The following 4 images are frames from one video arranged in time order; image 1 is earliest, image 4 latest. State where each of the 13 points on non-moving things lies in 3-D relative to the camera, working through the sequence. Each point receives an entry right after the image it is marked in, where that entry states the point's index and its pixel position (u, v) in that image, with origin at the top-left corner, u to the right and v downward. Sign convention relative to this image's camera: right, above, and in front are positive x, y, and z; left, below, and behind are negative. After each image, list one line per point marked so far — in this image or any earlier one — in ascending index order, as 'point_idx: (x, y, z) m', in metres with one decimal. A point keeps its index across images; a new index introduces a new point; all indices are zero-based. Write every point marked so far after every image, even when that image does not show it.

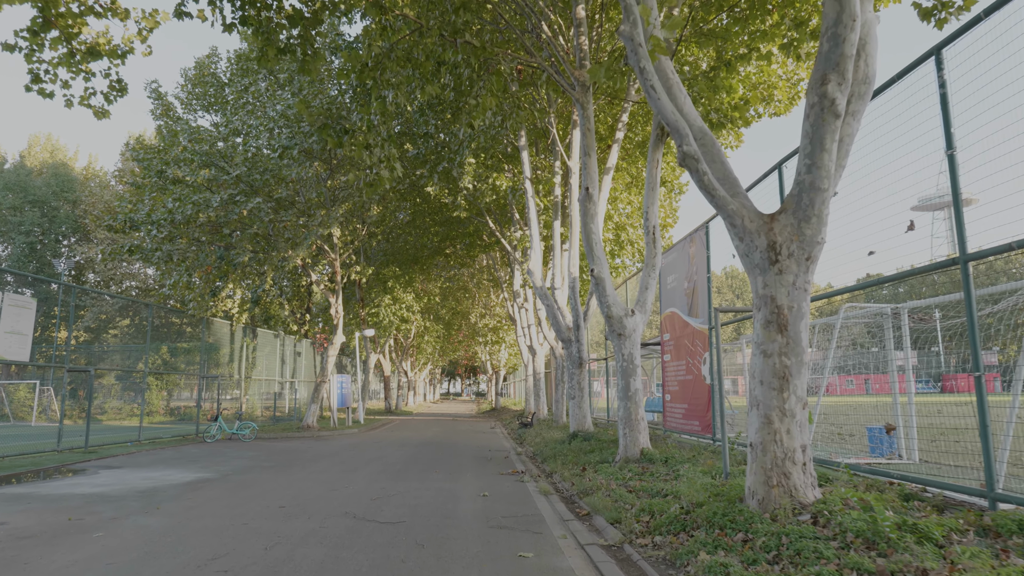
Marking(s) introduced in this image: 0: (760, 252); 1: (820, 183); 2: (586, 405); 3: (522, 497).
0: (+2.3, +0.3, +6.1) m
1: (+2.7, +0.9, +5.8) m
2: (+1.9, -3.0, +16.7) m
3: (+0.1, -2.8, +8.9) m
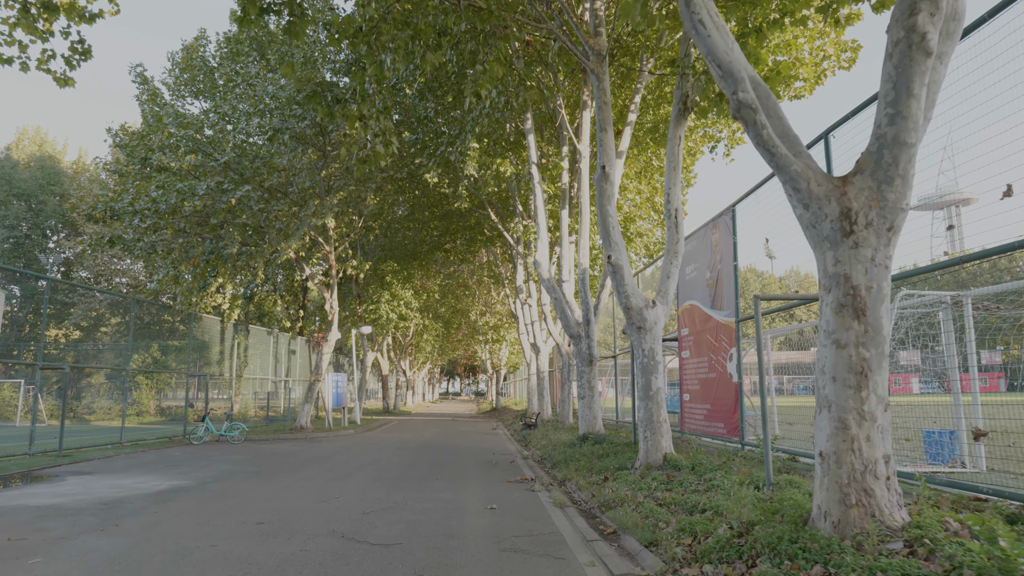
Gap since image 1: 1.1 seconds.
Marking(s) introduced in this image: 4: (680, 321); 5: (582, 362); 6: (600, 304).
0: (+2.4, +0.5, +5.0) m
1: (+2.9, +1.1, +4.8) m
2: (+2.0, -2.8, +15.7) m
3: (+0.3, -2.6, +7.8) m
4: (+3.4, -0.7, +13.6) m
5: (+1.7, -1.8, +16.0) m
6: (+2.1, -0.4, +15.9) m
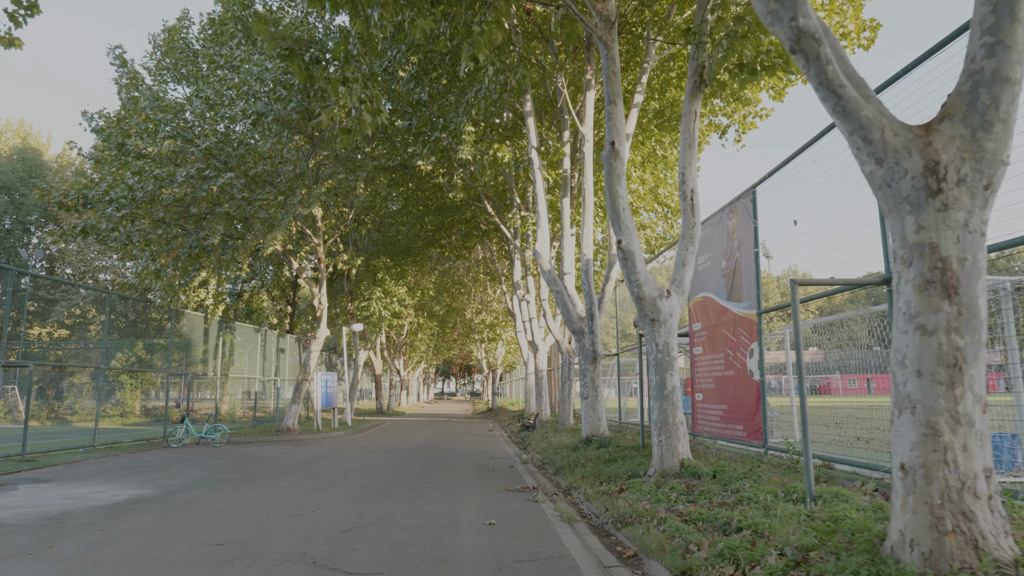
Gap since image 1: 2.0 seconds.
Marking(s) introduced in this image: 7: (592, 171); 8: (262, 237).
0: (+2.4, +0.7, +4.1) m
1: (+2.9, +1.3, +3.8) m
2: (+2.0, -2.6, +14.7) m
3: (+0.3, -2.5, +6.8) m
4: (+3.4, -0.5, +12.6) m
5: (+1.6, -1.6, +15.0) m
6: (+2.1, -0.2, +15.0) m
7: (+1.7, +2.5, +14.3) m
8: (-7.2, +1.5, +19.0) m
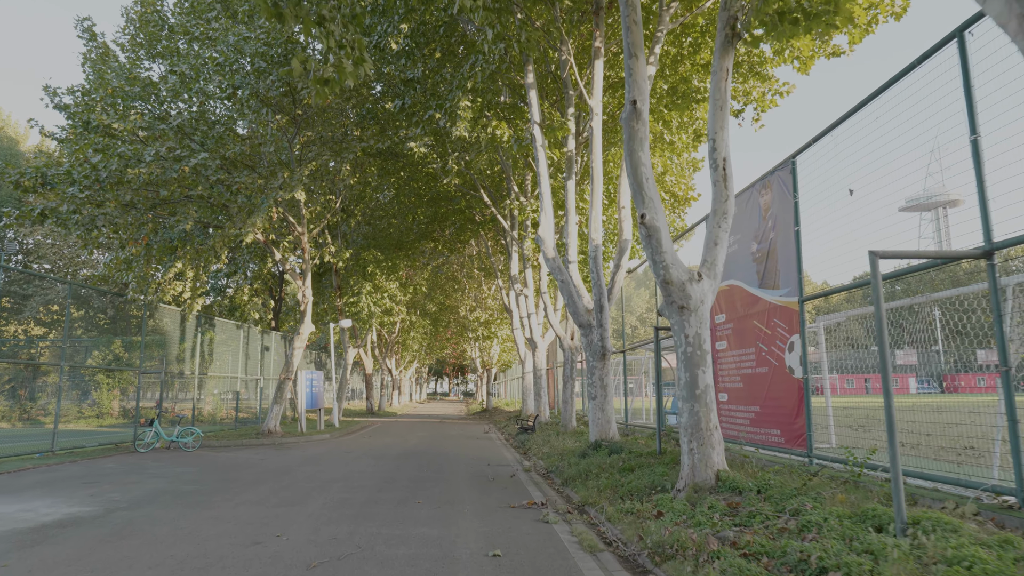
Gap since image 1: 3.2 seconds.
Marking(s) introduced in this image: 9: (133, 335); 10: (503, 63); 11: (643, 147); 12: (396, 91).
0: (+2.6, +0.9, +2.8) m
1: (+3.0, +1.5, +2.5) m
2: (+2.0, -2.4, +13.4) m
3: (+0.4, -2.2, +5.5) m
4: (+3.4, -0.3, +11.3) m
5: (+1.6, -1.4, +13.7) m
6: (+2.1, 0.0, +13.7) m
7: (+1.8, +2.8, +13.0) m
8: (-7.2, +1.7, +17.6) m
9: (-11.5, -1.3, +19.6) m
10: (-0.2, +4.8, +14.2) m
11: (+1.6, +1.7, +8.2) m
12: (-3.1, +5.3, +17.8) m
